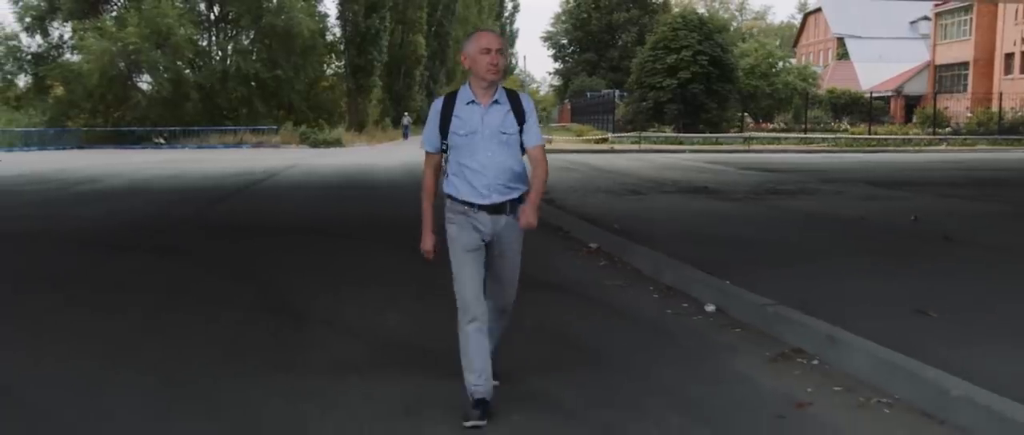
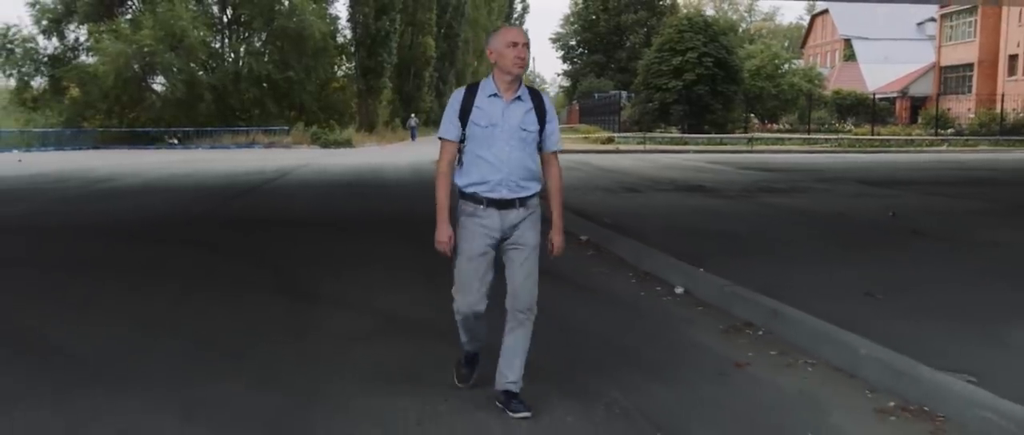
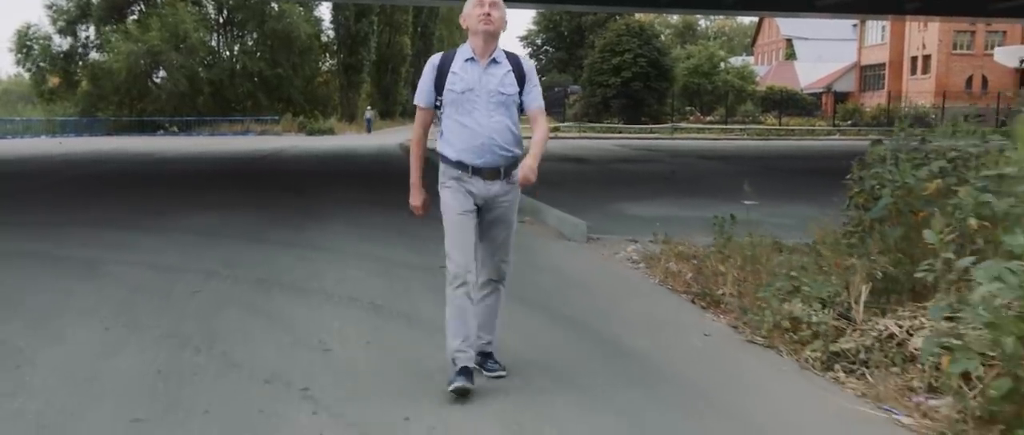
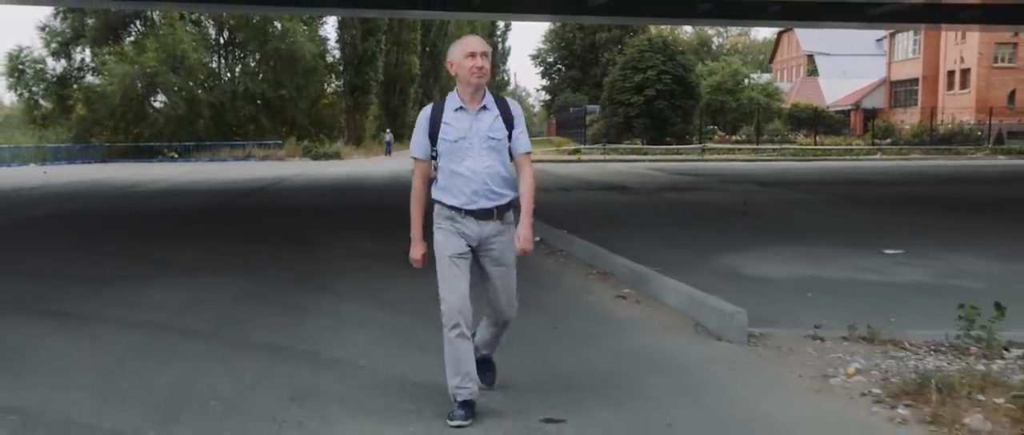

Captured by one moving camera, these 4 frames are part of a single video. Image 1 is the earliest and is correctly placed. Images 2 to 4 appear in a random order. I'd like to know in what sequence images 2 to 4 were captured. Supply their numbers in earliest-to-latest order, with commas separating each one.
2, 4, 3
